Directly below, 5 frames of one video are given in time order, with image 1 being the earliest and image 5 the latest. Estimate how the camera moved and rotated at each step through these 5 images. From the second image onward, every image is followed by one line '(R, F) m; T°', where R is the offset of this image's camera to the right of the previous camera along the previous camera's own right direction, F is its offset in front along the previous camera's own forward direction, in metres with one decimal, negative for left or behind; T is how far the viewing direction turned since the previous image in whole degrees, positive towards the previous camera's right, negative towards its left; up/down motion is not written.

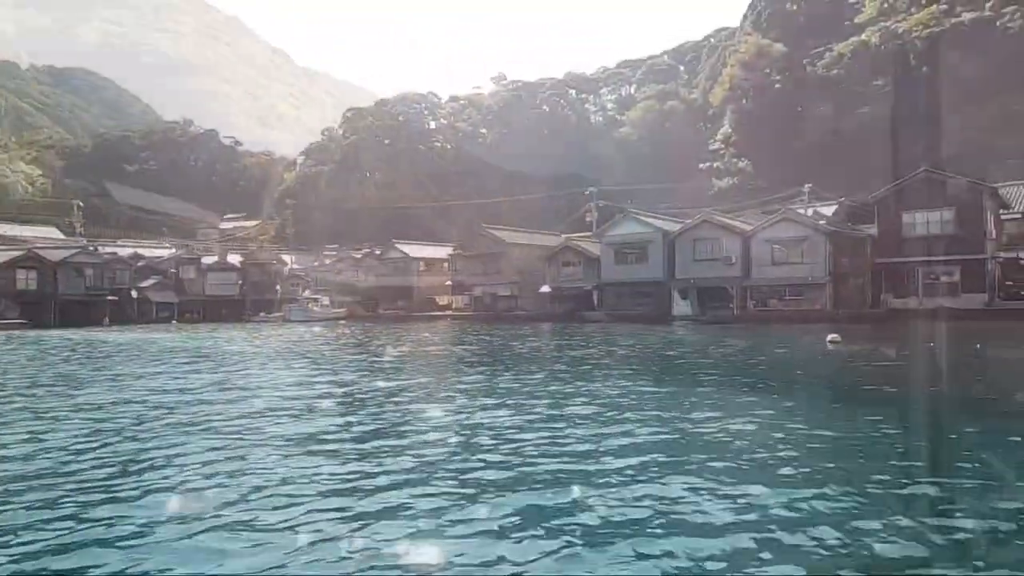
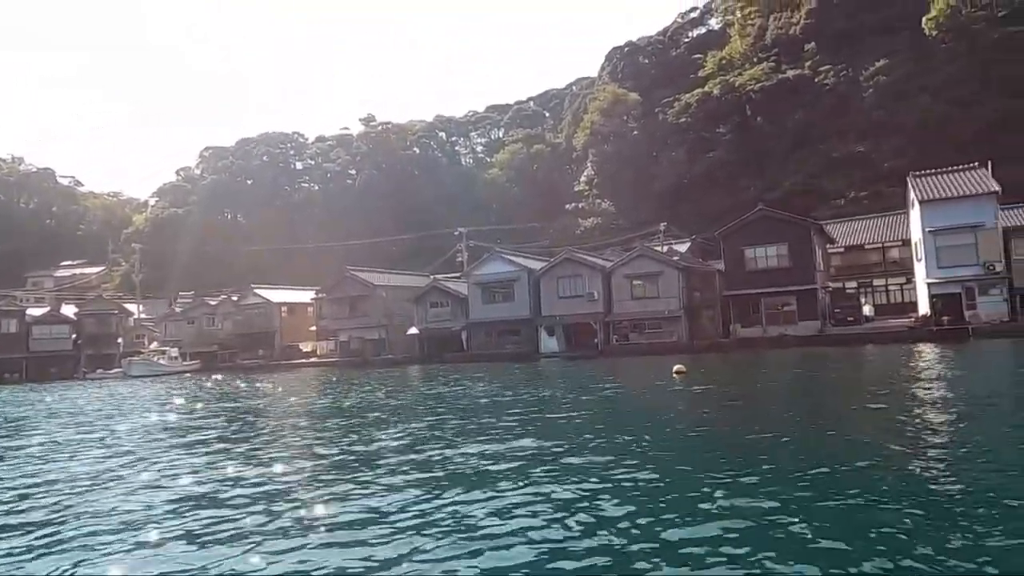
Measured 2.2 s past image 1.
(+0.5, +0.4) m; +10°
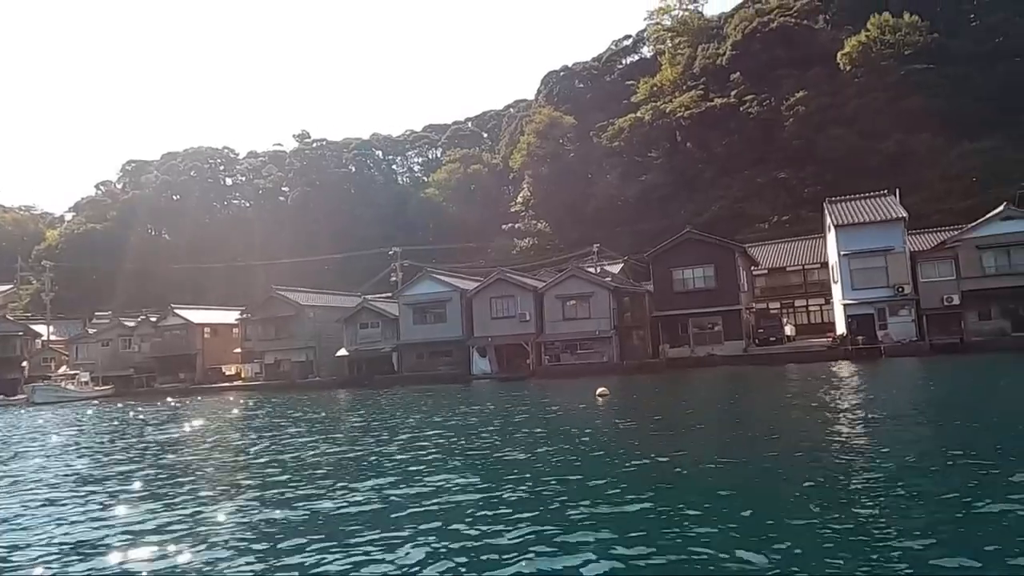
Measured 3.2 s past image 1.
(+0.3, +0.2) m; +5°
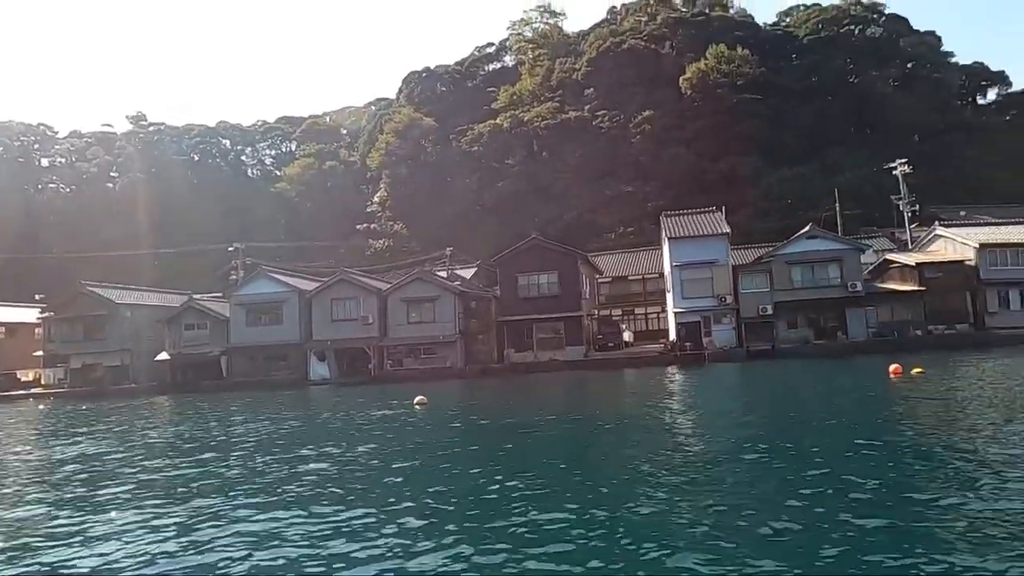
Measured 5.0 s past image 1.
(+0.7, +0.4) m; +12°
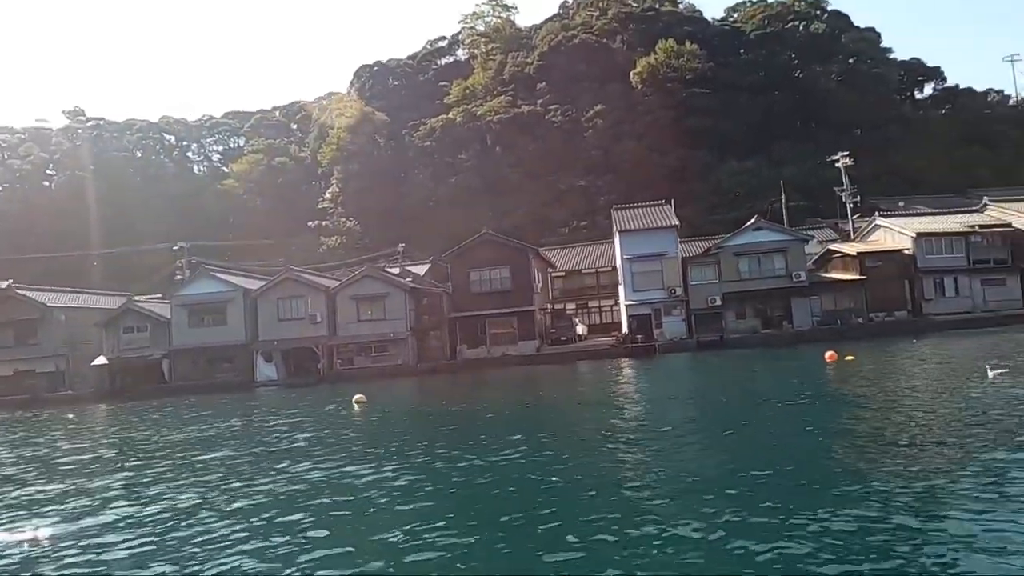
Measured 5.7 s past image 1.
(+0.3, +0.2) m; +4°
